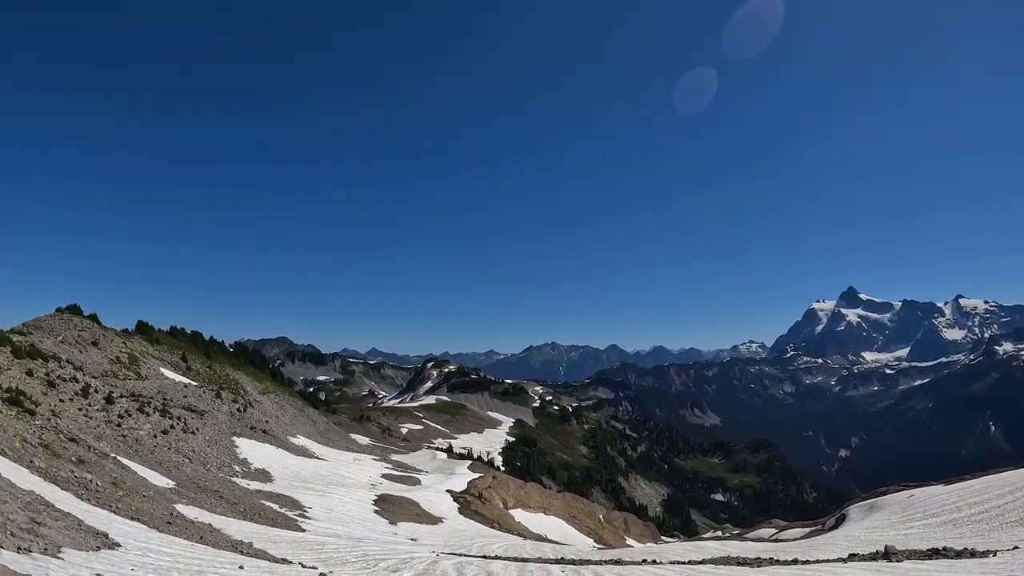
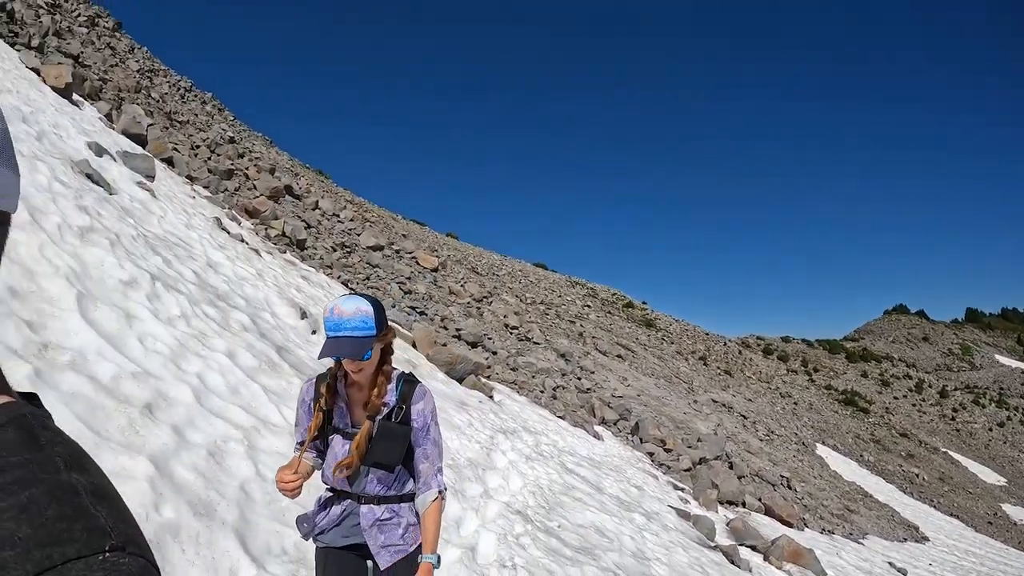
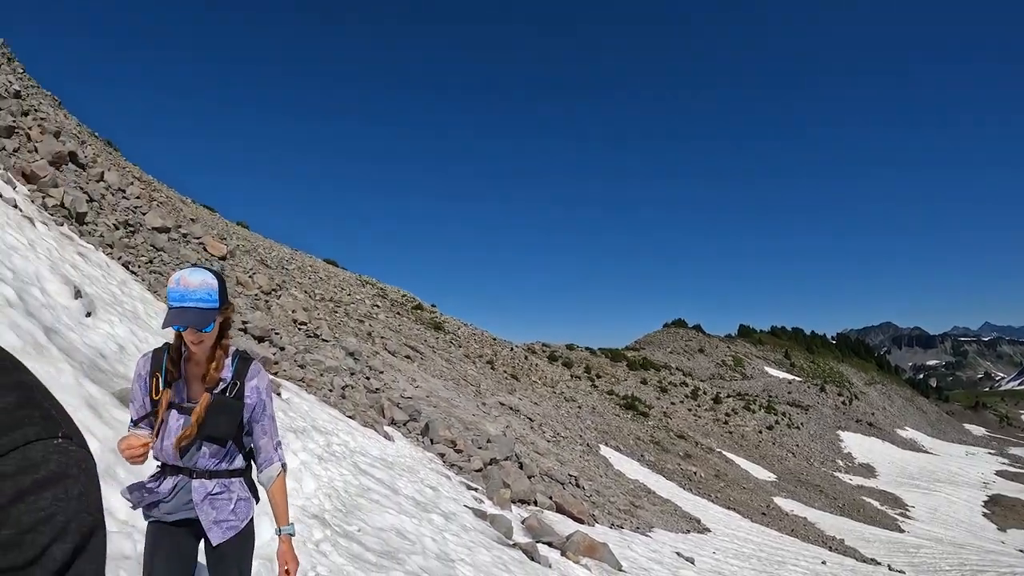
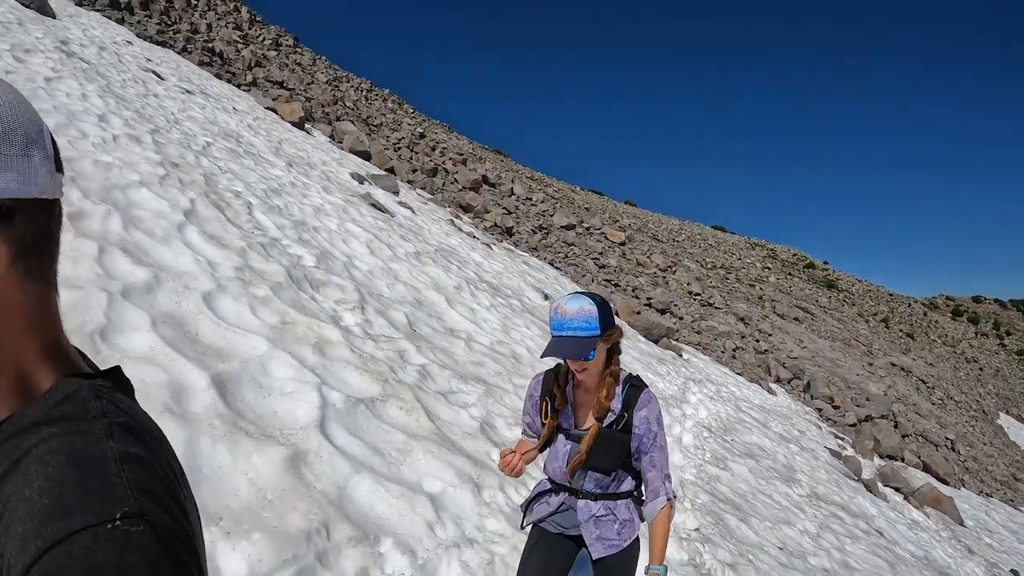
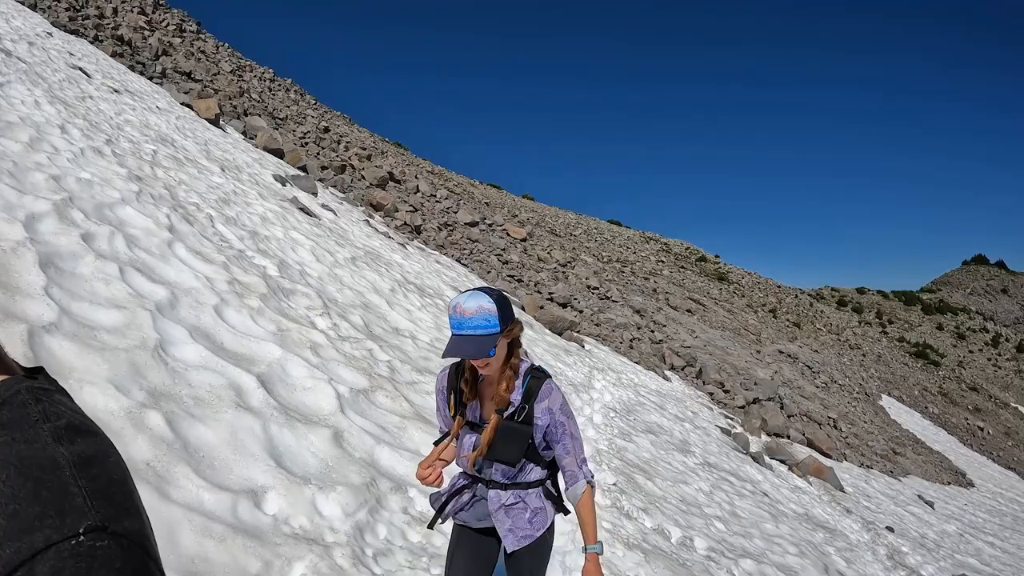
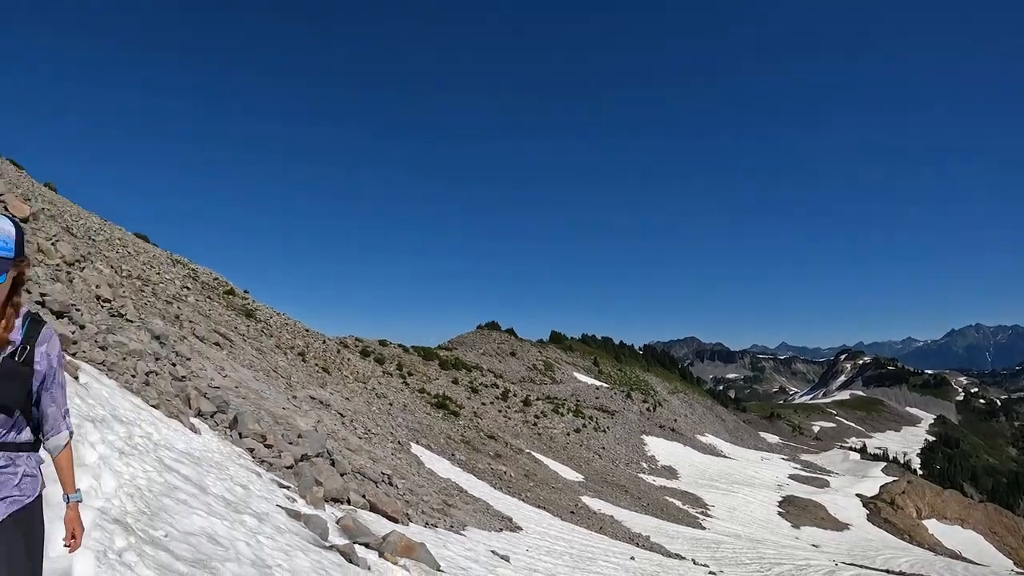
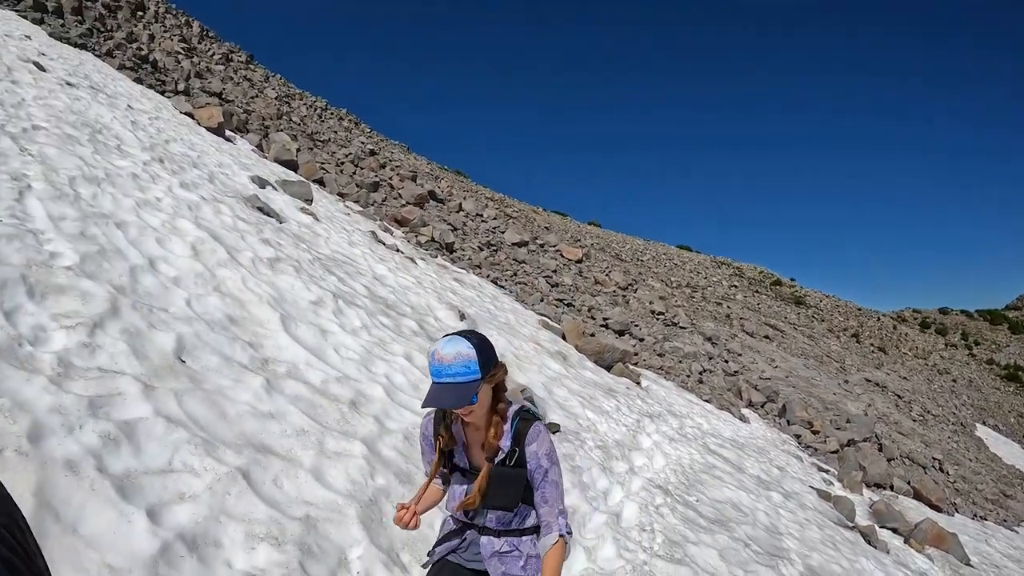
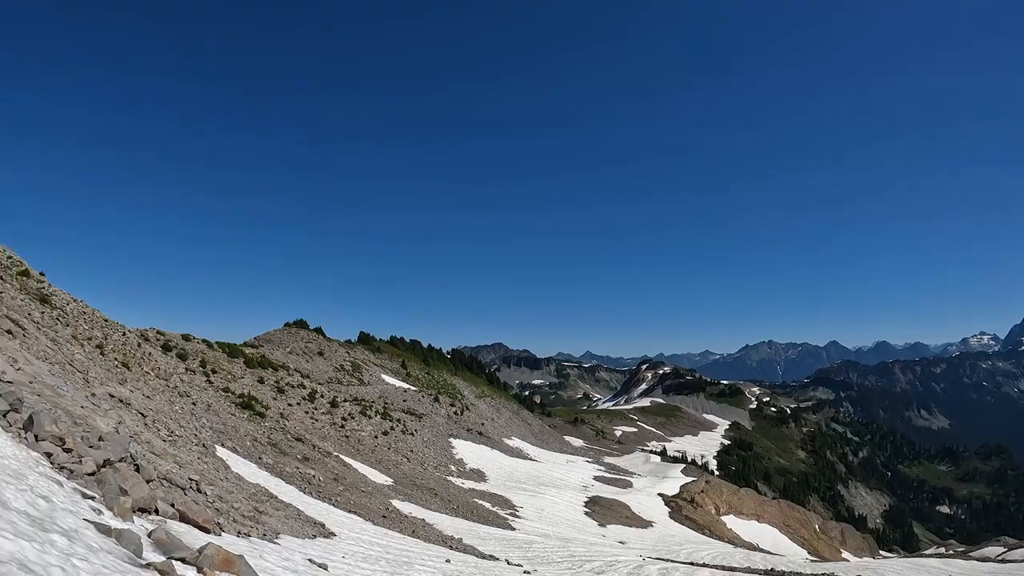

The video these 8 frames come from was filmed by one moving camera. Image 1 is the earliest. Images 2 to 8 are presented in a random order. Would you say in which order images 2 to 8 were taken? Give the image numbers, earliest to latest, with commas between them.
8, 6, 3, 2, 7, 4, 5
